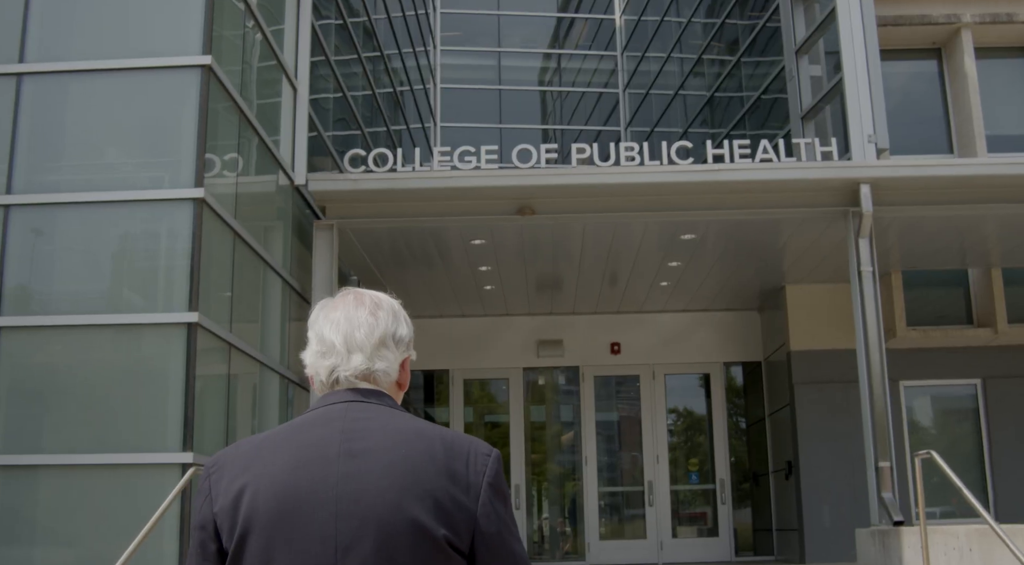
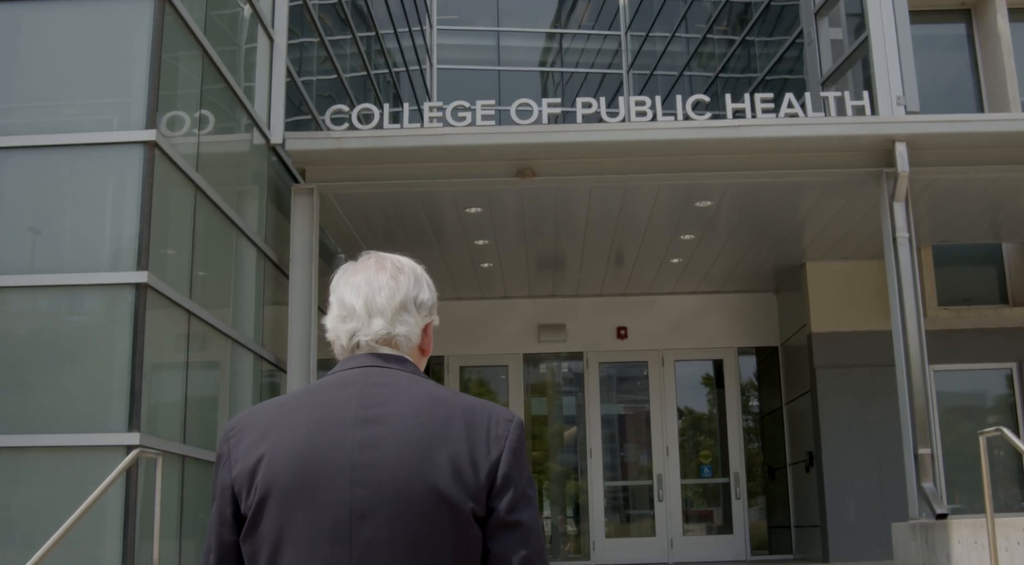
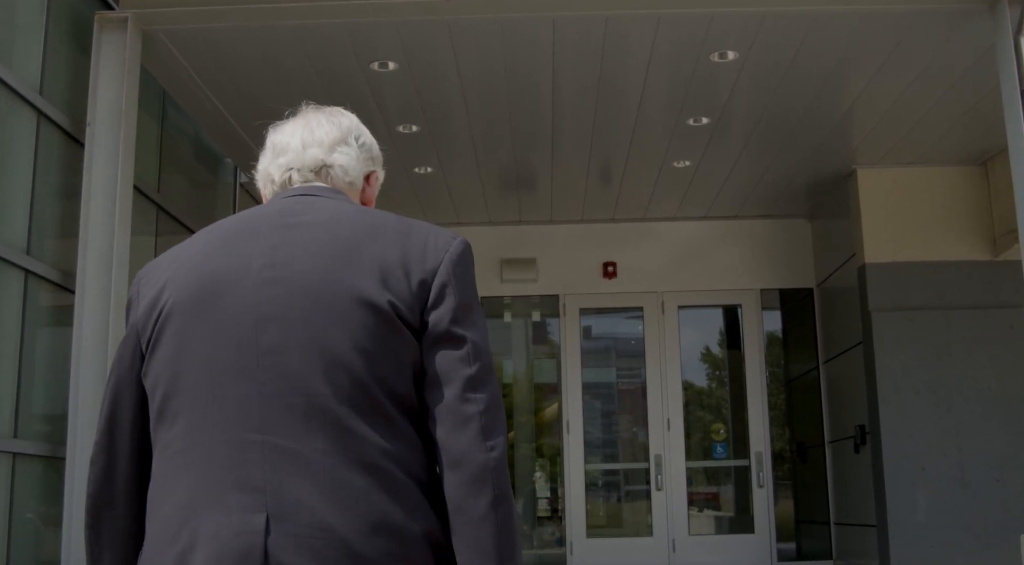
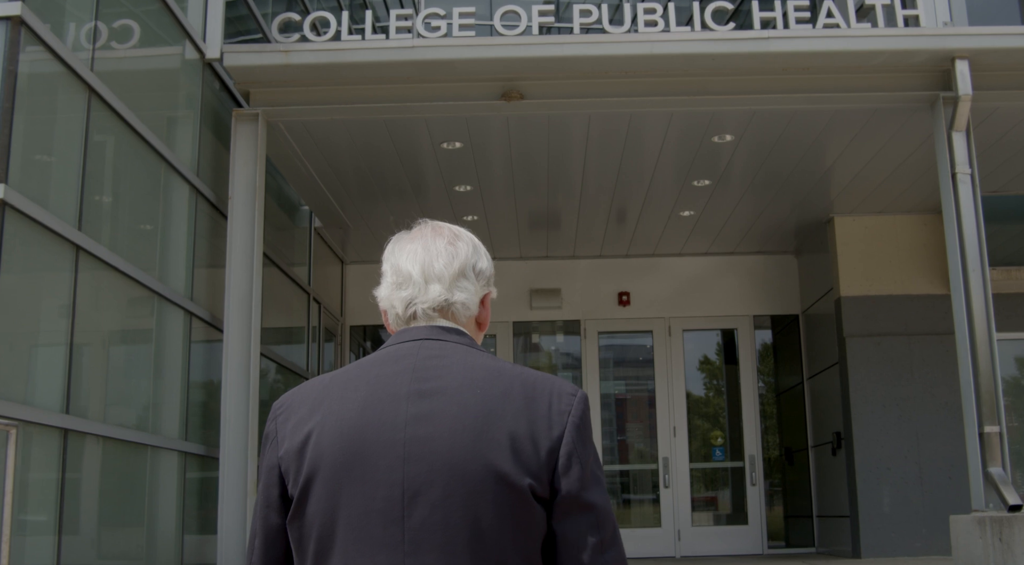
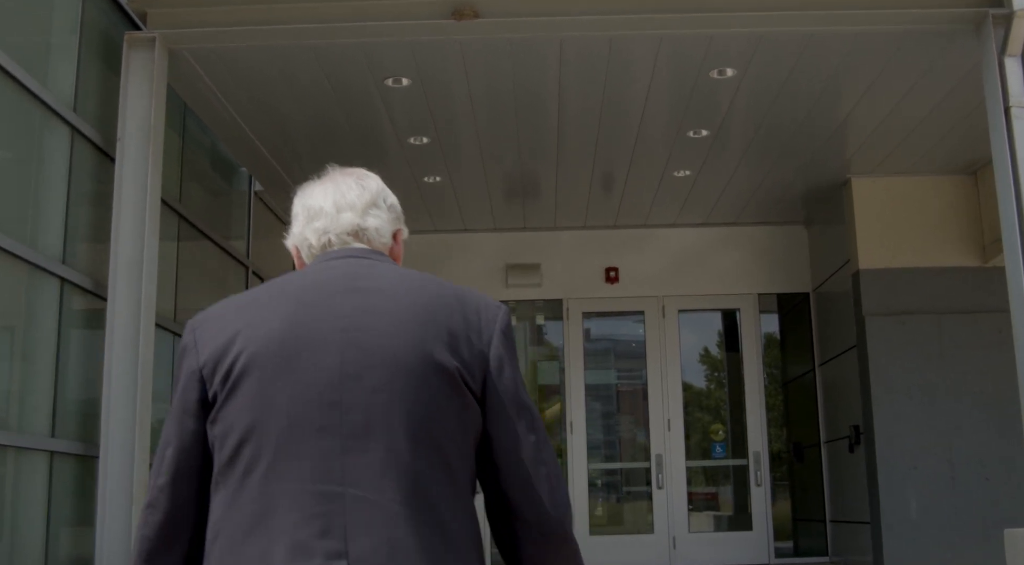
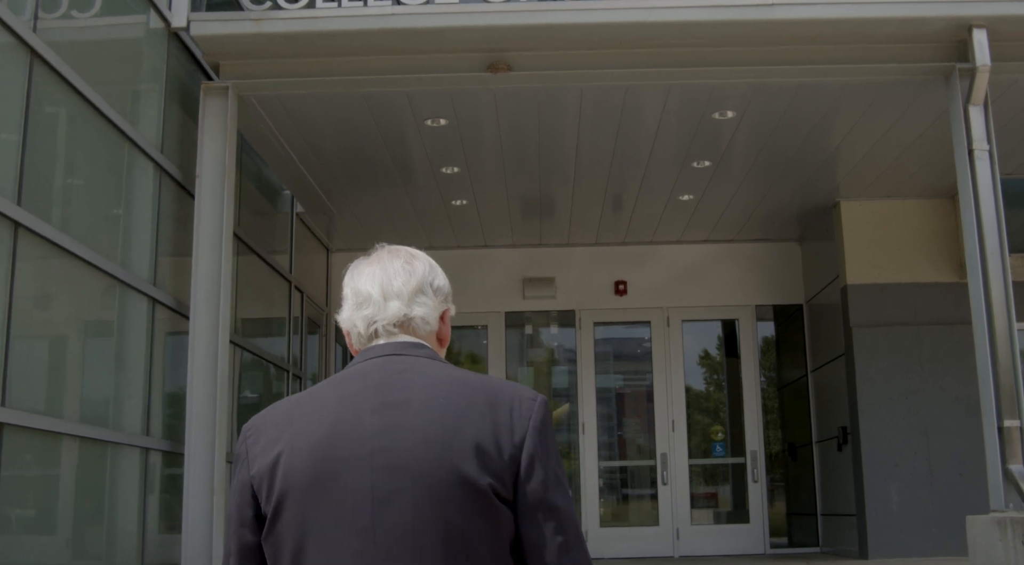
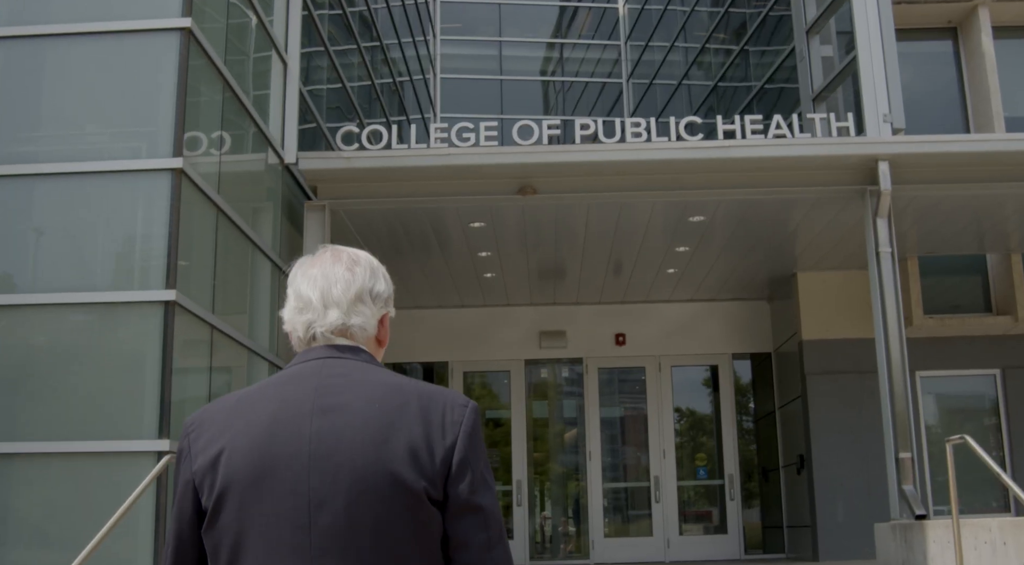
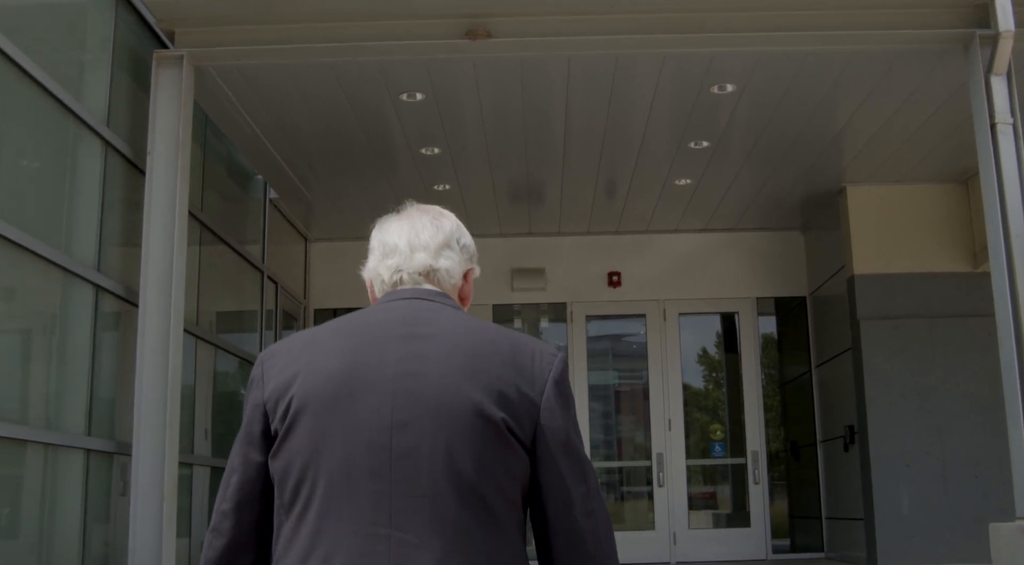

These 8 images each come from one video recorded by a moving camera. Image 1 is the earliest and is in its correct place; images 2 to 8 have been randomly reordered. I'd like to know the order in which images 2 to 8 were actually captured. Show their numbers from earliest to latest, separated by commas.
7, 2, 4, 6, 8, 5, 3
